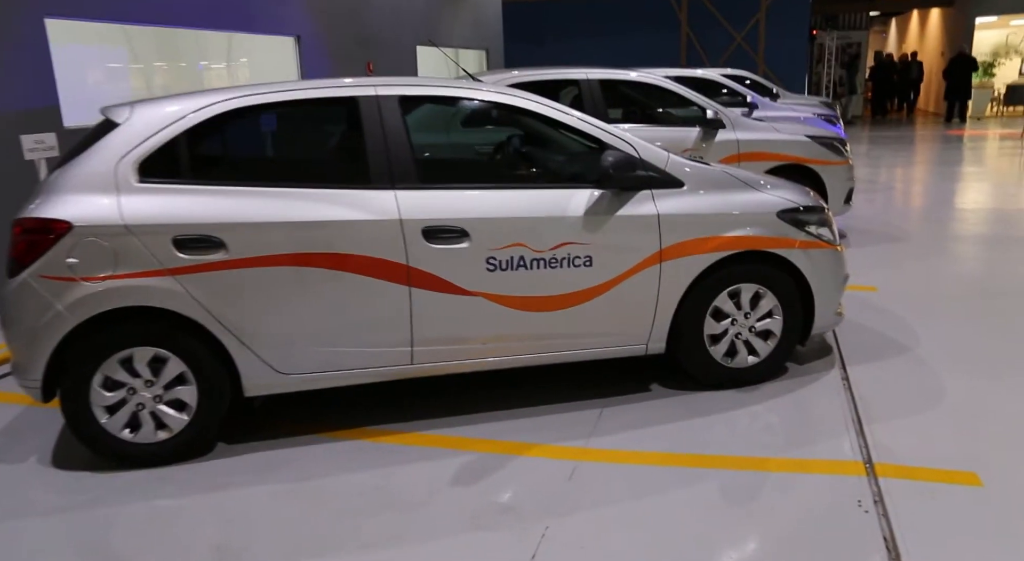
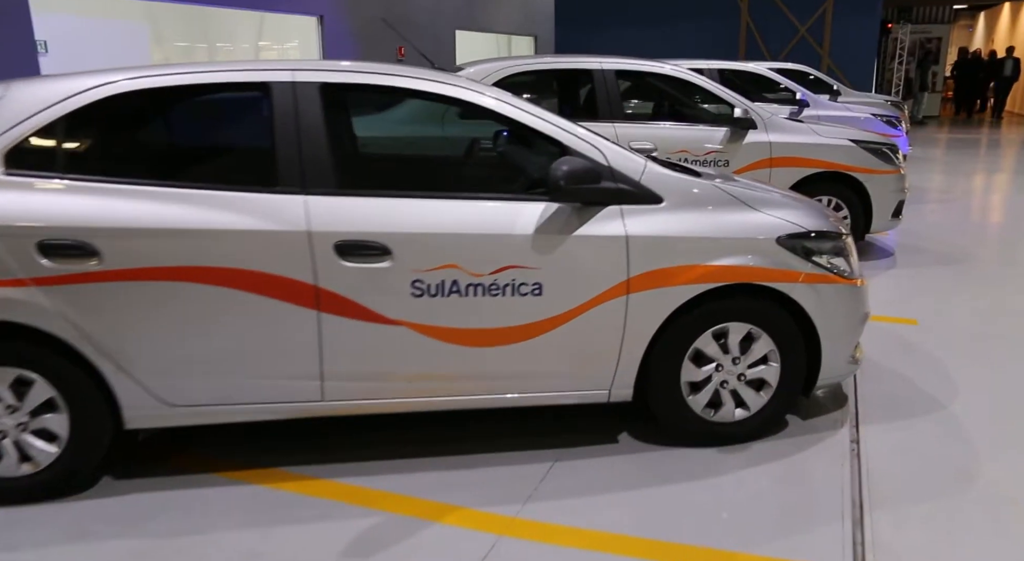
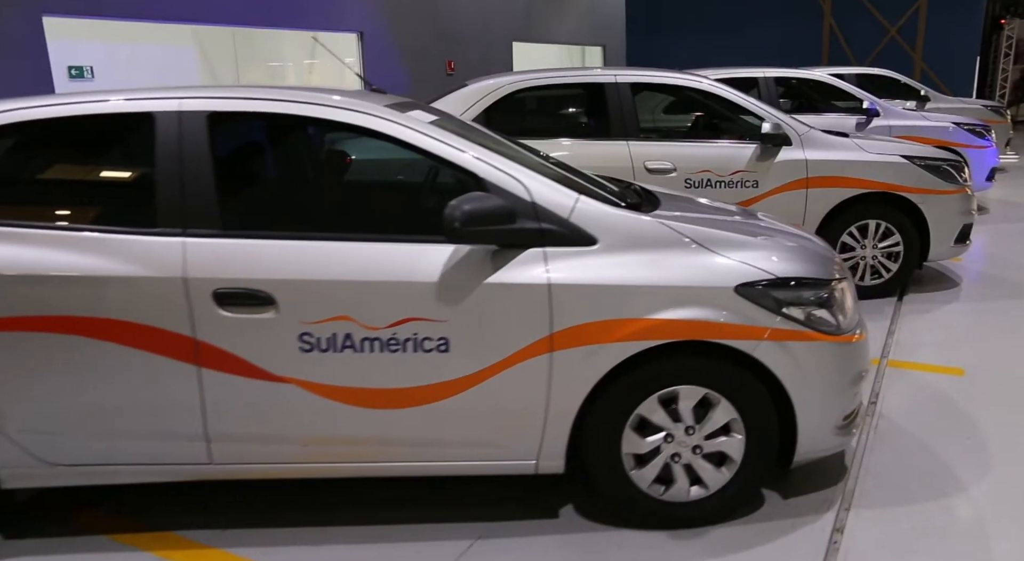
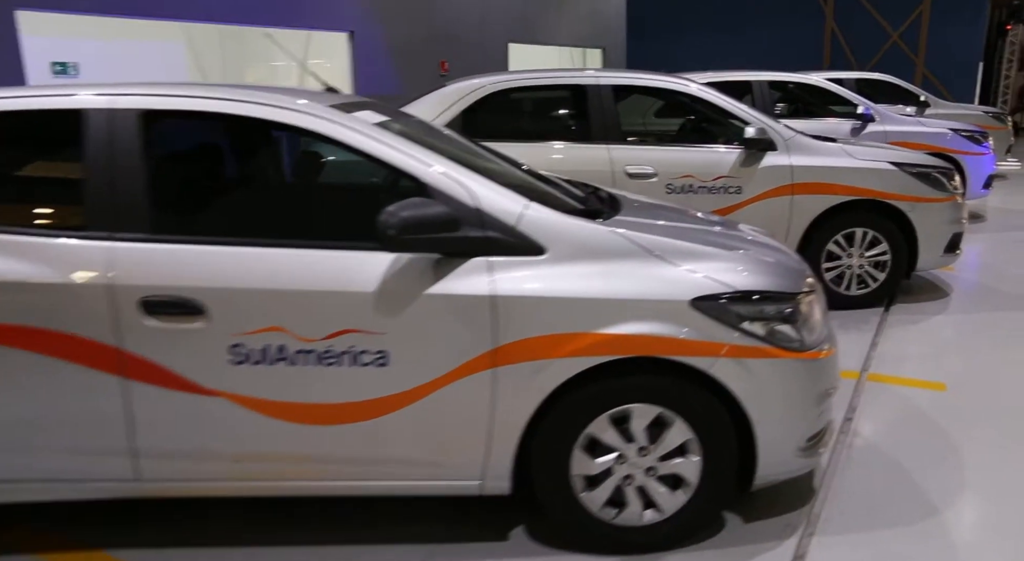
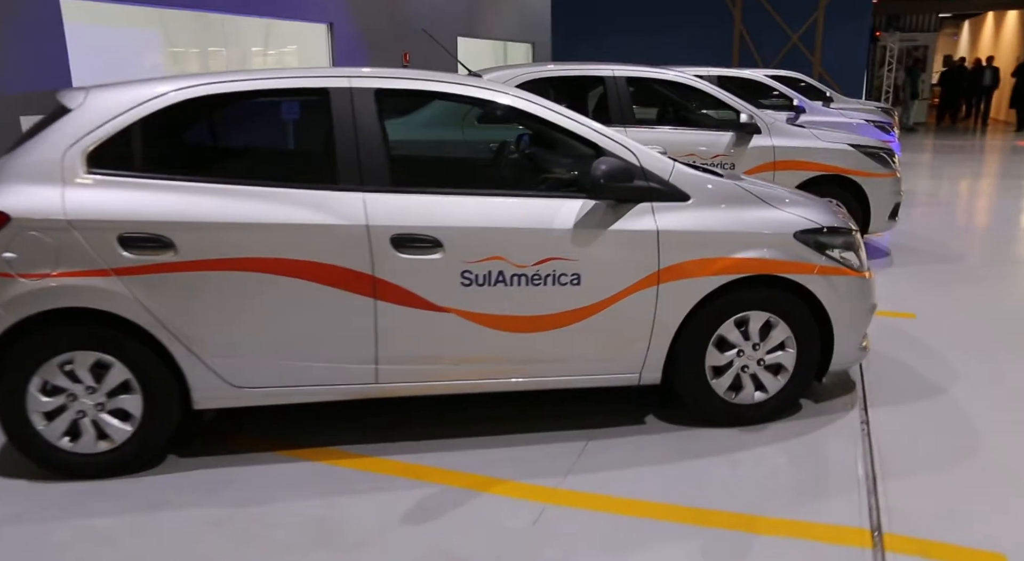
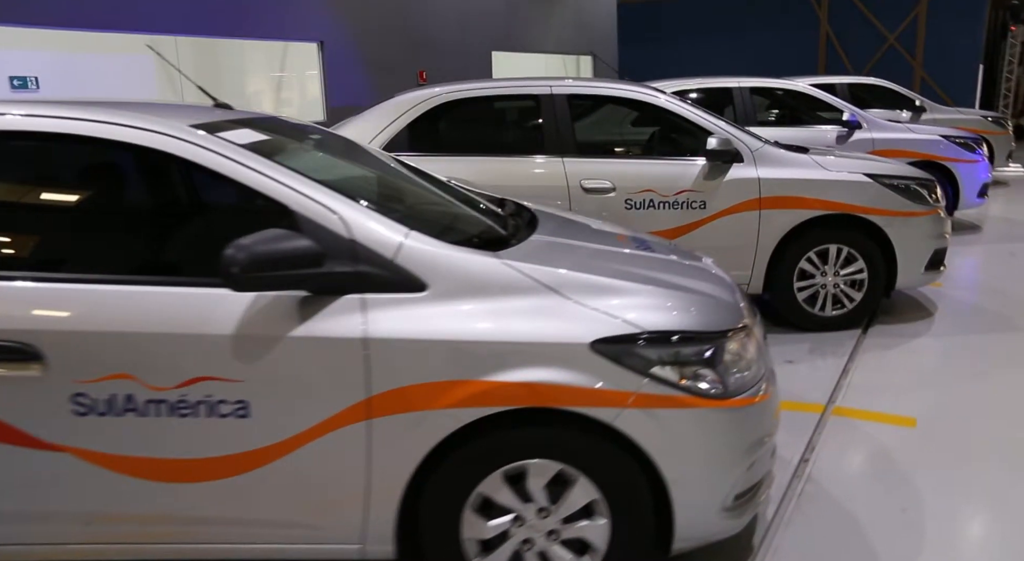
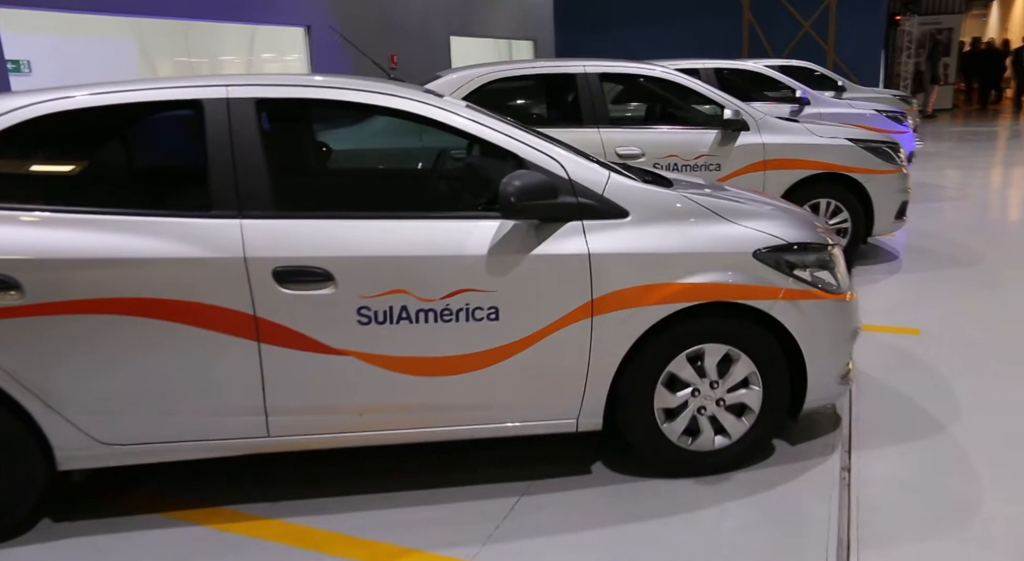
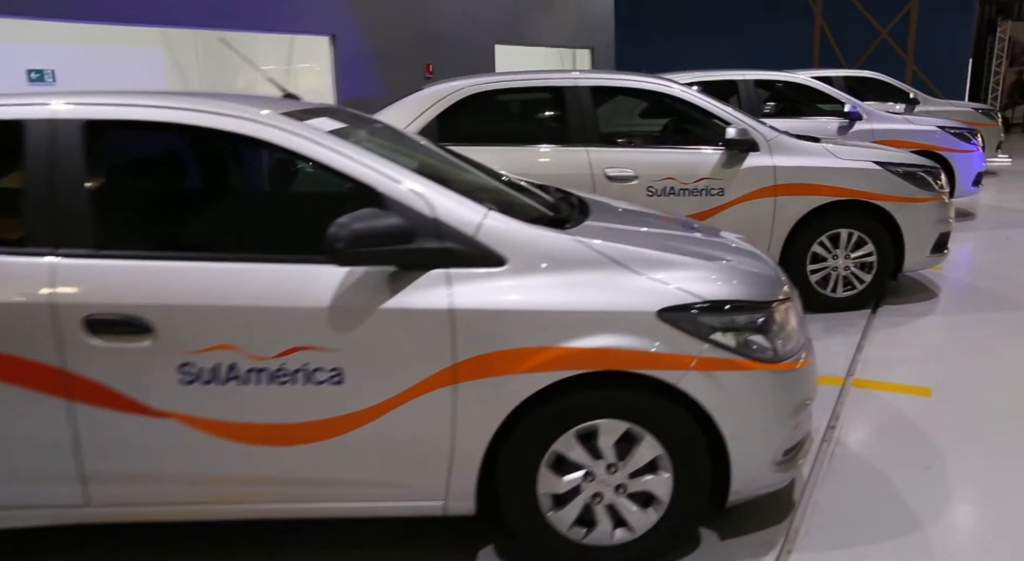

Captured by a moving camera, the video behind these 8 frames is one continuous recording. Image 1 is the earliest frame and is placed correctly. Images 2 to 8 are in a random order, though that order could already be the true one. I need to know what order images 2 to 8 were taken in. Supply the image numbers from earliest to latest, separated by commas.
5, 2, 7, 3, 4, 8, 6
